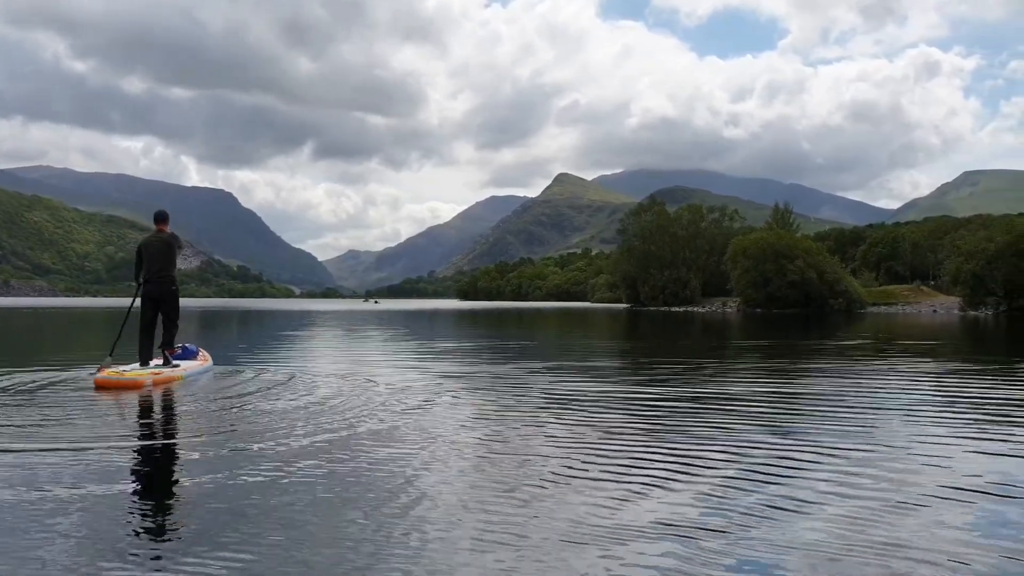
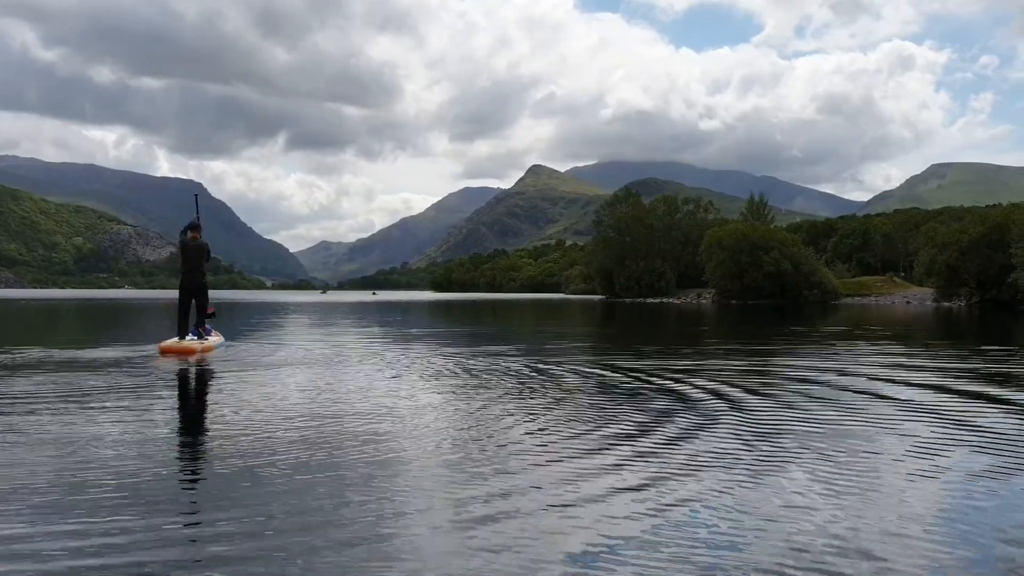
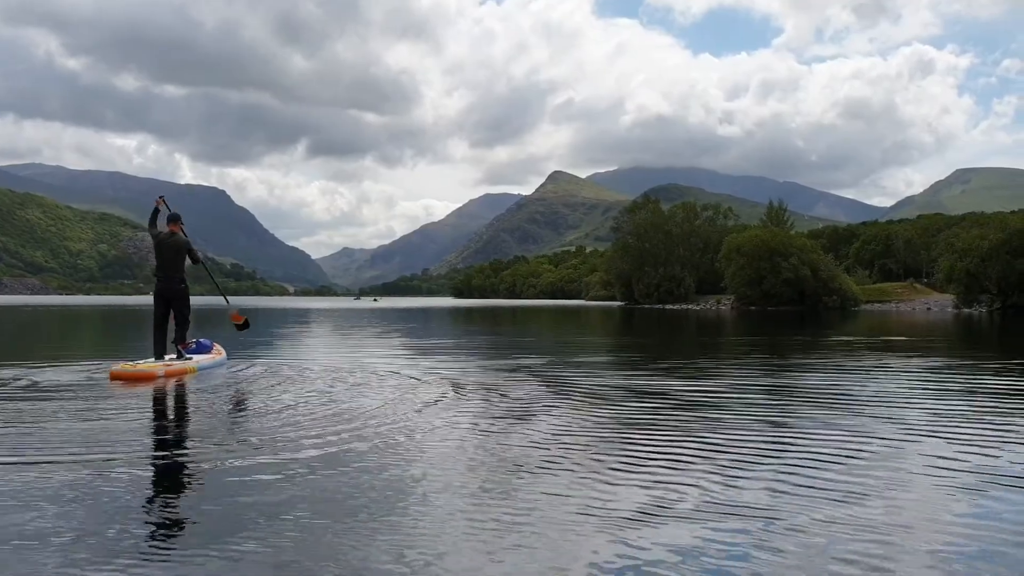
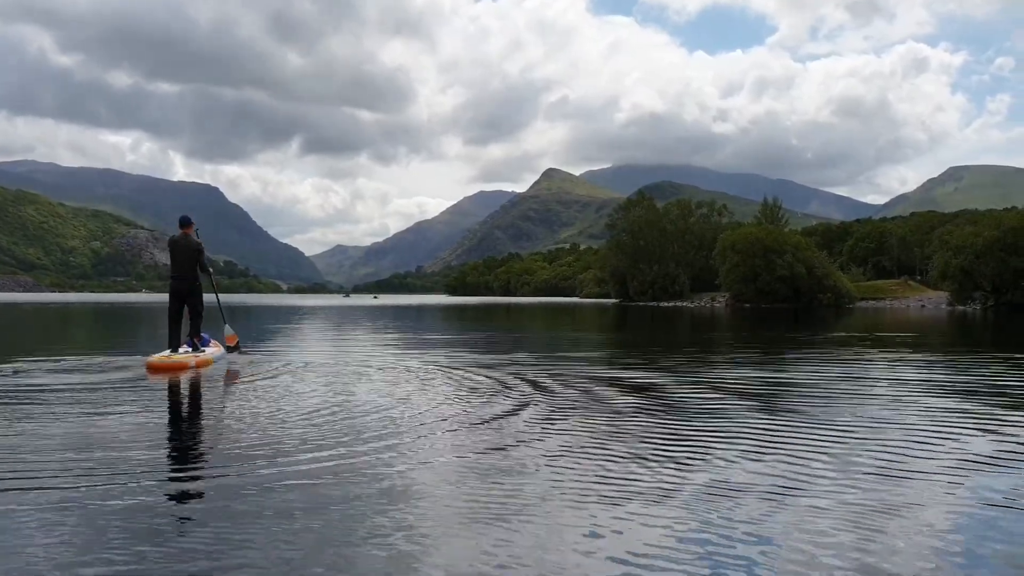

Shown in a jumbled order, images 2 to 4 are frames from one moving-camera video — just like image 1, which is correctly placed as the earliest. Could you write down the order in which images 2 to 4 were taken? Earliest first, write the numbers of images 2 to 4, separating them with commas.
3, 4, 2
